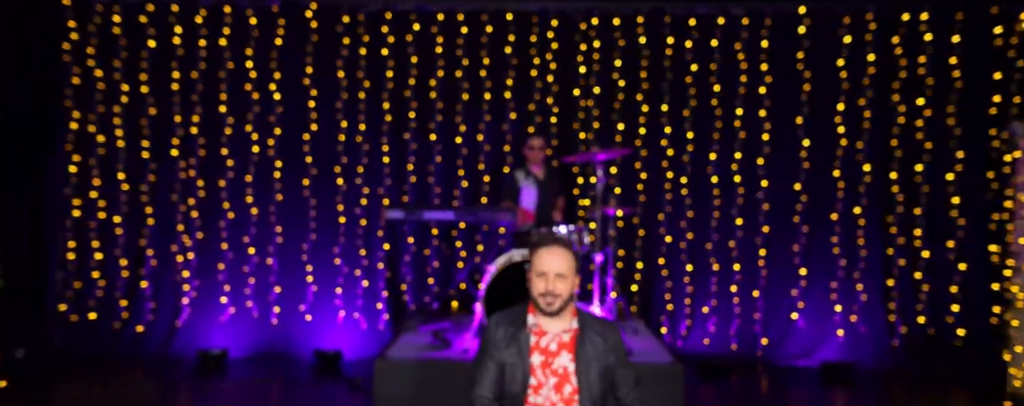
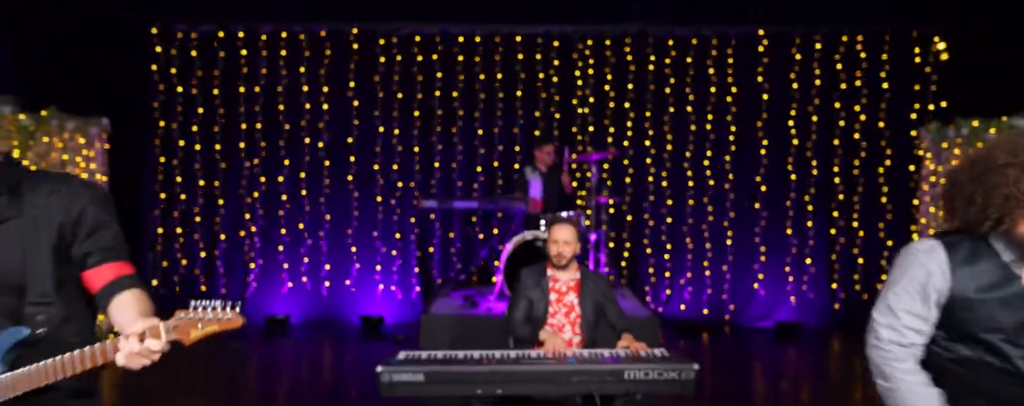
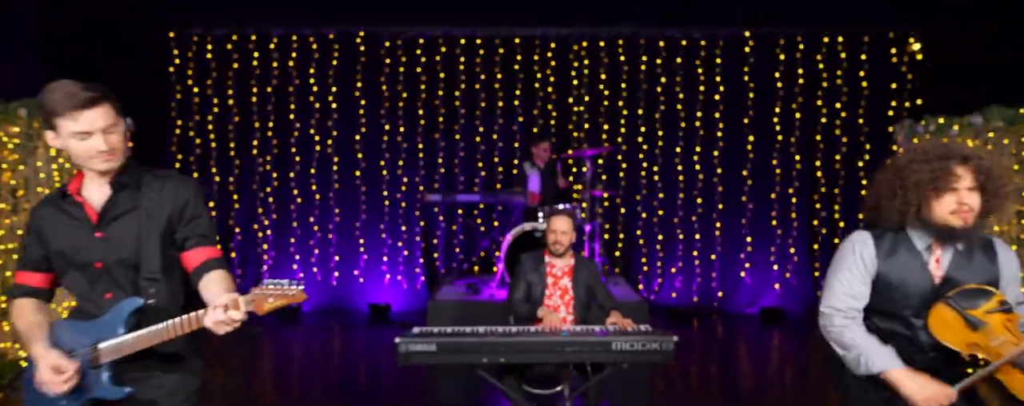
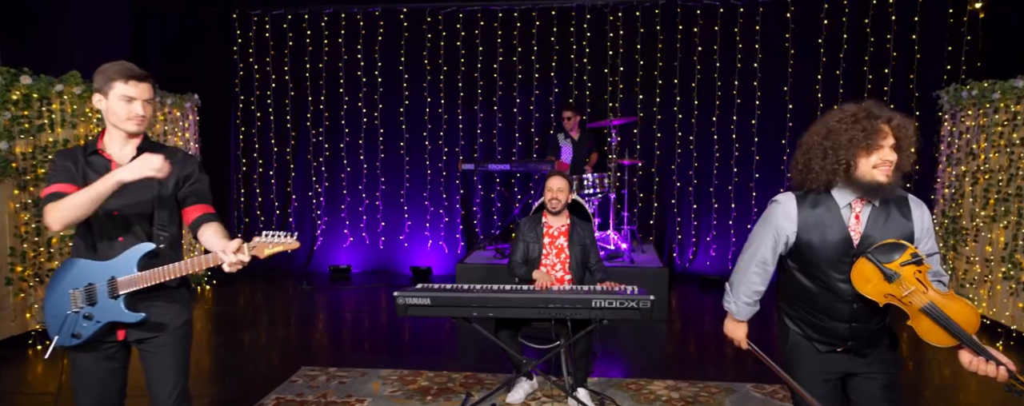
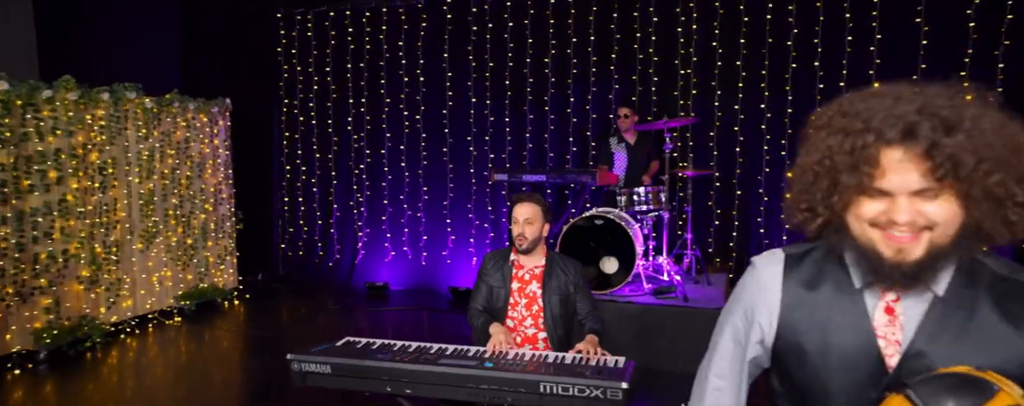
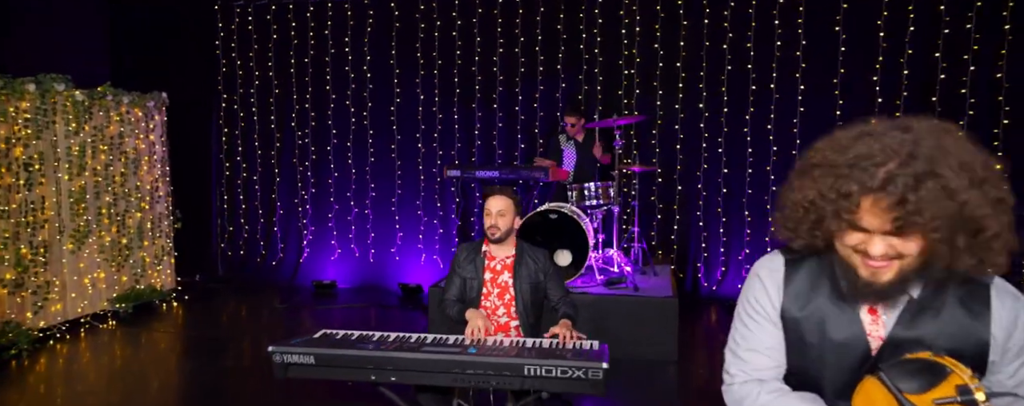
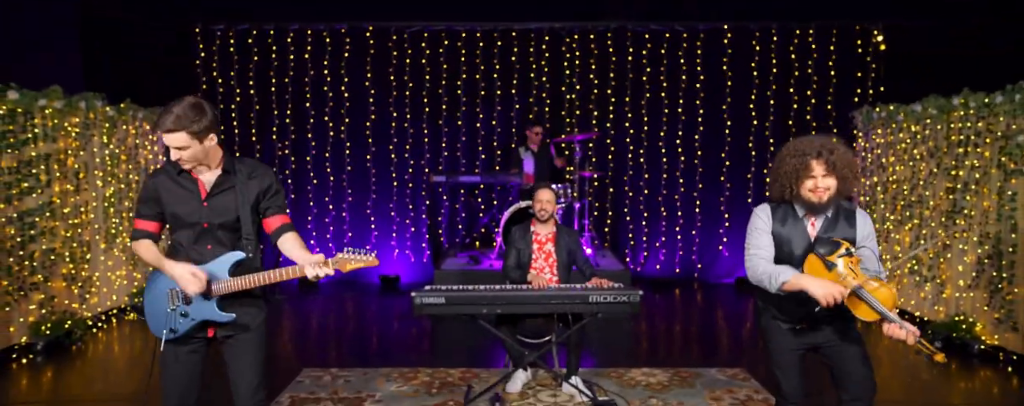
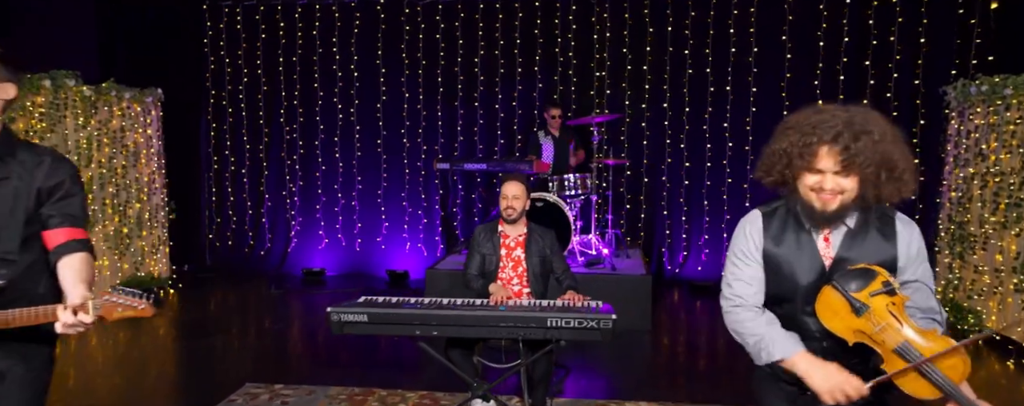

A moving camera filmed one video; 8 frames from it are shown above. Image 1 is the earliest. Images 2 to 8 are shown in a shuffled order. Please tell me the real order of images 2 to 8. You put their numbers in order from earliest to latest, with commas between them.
2, 3, 7, 4, 8, 6, 5
